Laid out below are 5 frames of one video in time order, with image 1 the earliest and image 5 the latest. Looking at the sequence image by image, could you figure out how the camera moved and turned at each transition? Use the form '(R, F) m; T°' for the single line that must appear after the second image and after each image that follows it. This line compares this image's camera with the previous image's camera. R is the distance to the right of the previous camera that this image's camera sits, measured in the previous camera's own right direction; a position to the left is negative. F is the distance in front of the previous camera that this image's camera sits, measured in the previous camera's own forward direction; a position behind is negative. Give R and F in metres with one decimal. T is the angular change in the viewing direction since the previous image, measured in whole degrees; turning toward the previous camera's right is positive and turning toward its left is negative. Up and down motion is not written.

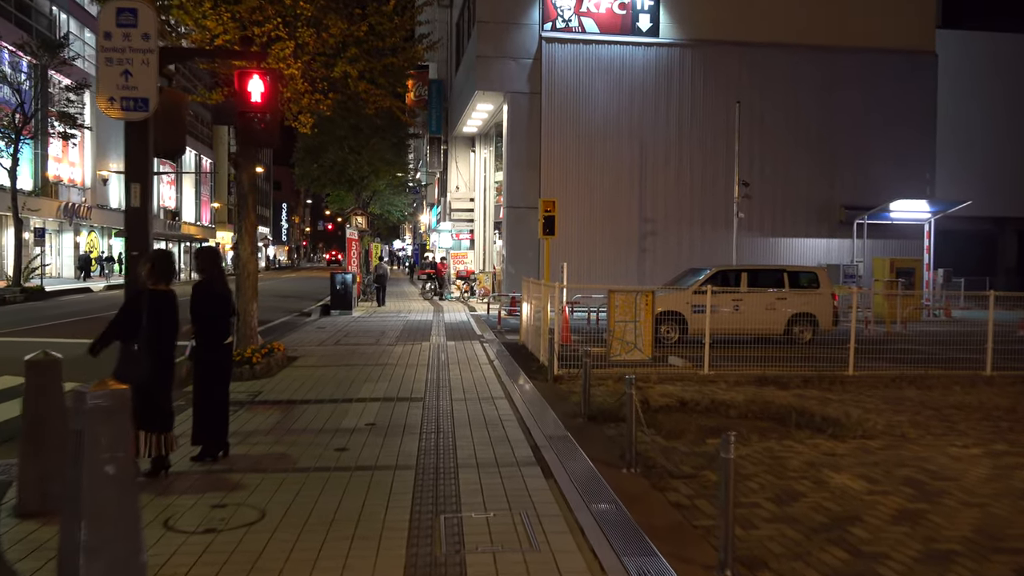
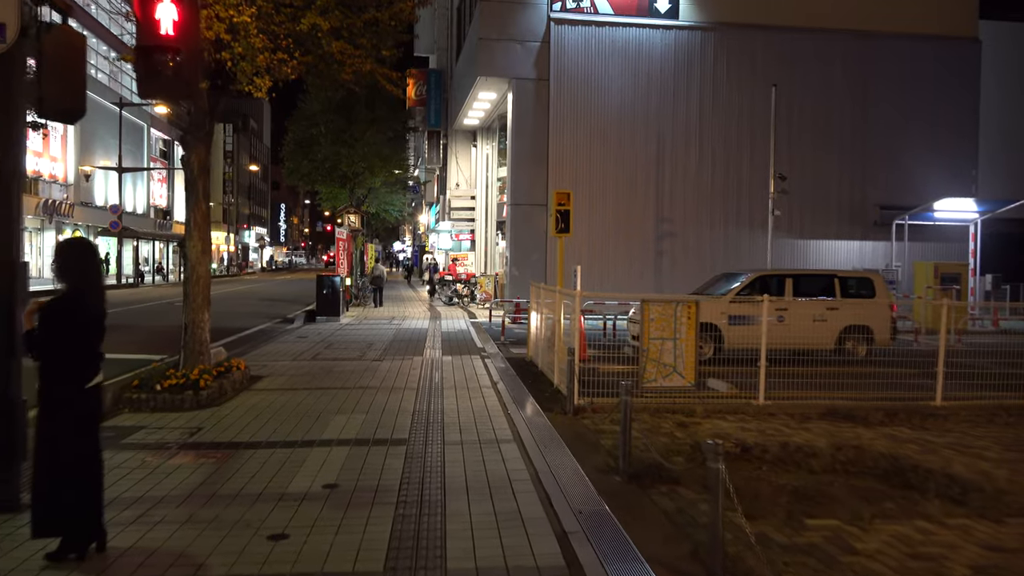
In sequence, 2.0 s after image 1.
(-0.1, +2.2) m; 0°
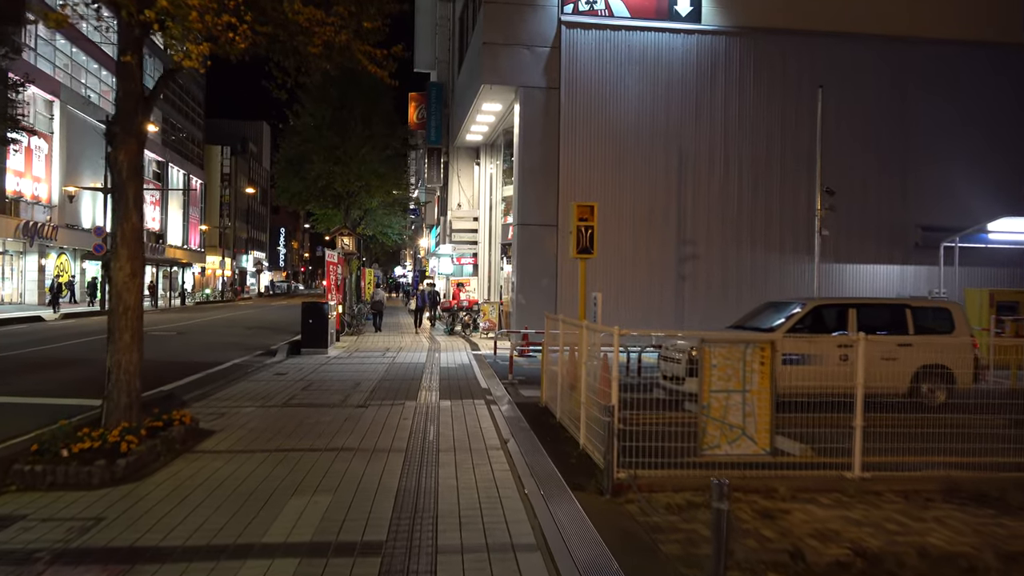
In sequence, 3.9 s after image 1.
(-0.1, +2.1) m; 0°
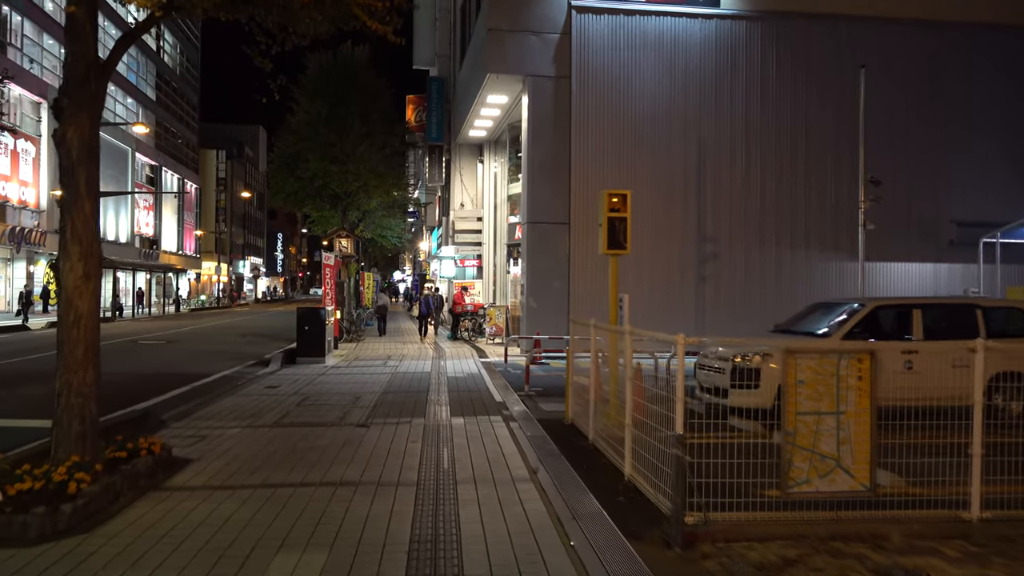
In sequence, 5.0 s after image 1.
(-0.2, +1.3) m; 0°
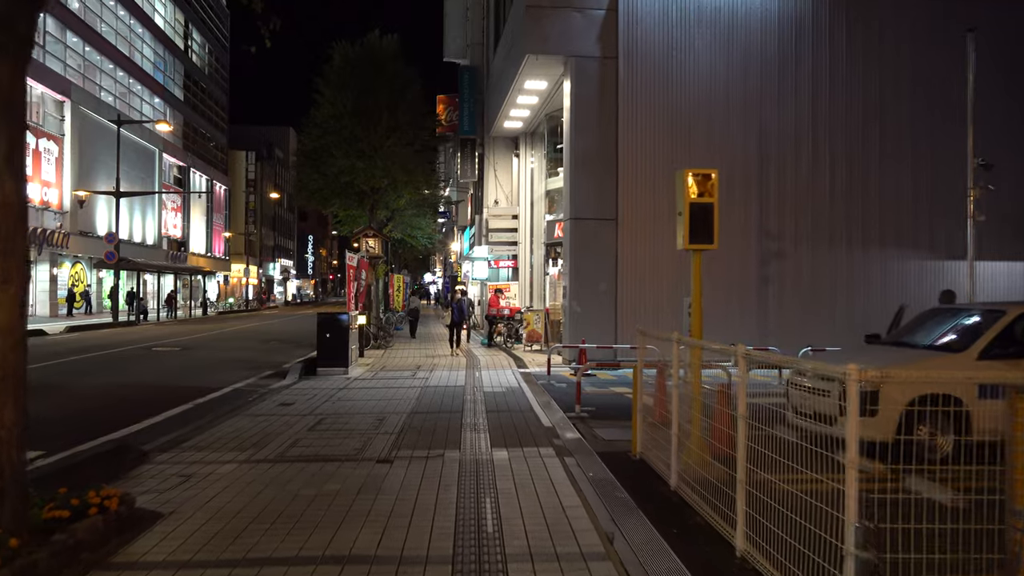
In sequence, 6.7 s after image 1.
(-0.2, +1.8) m; -2°
